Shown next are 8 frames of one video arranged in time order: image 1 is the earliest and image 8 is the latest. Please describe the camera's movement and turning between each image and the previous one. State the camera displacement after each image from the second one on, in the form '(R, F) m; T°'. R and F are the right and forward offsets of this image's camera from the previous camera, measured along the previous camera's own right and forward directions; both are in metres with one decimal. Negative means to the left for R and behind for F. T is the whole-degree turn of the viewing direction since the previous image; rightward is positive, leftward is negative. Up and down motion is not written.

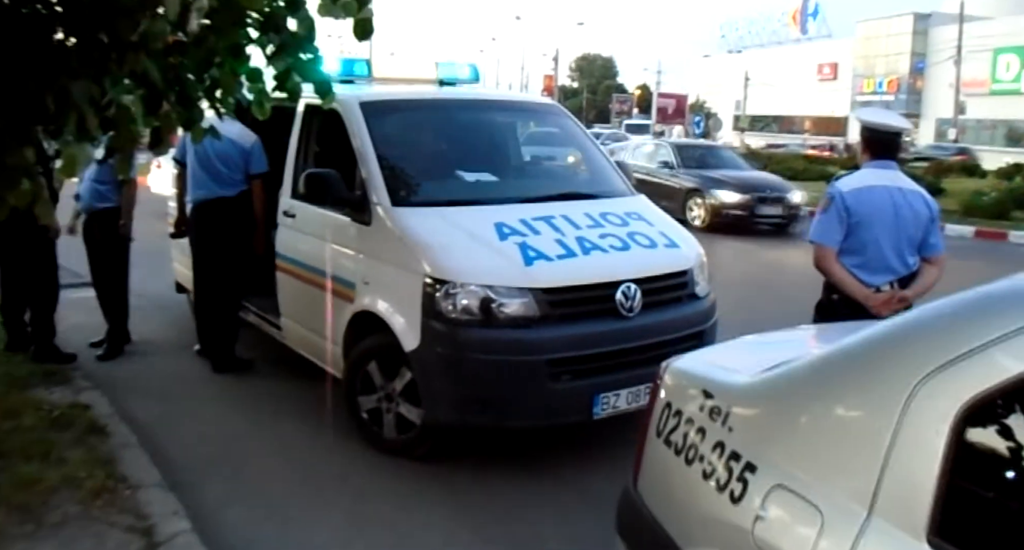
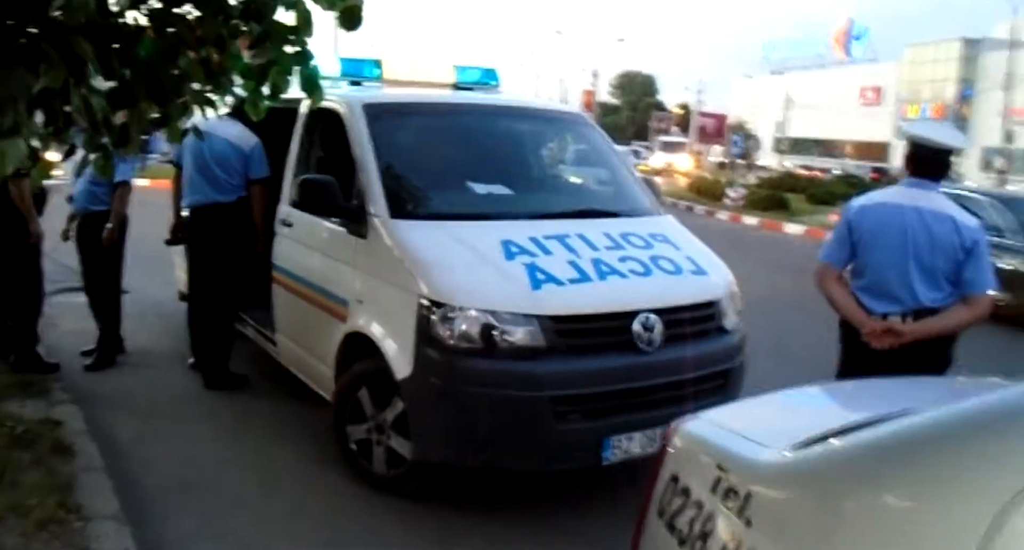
(+0.1, +0.4) m; -2°
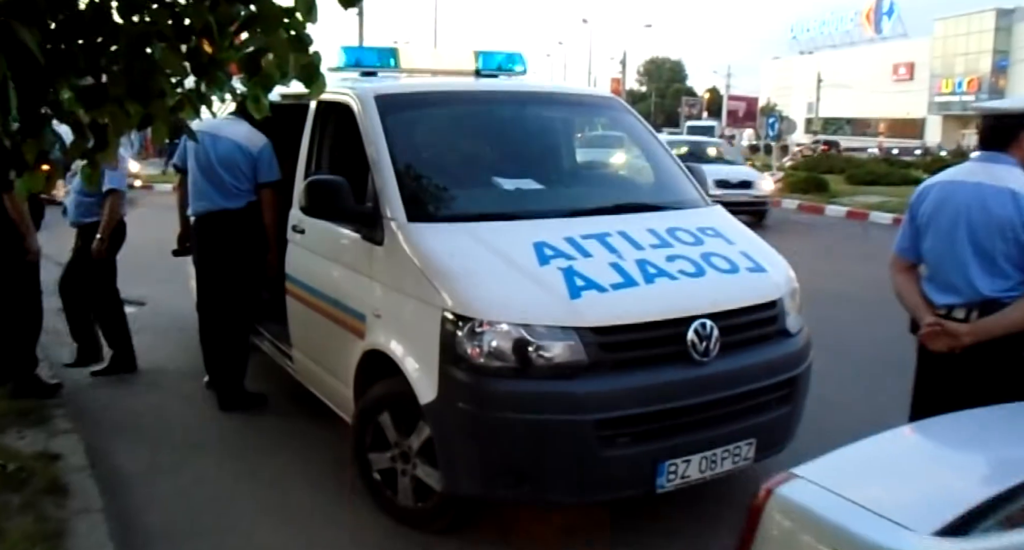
(0.0, +0.5) m; -2°
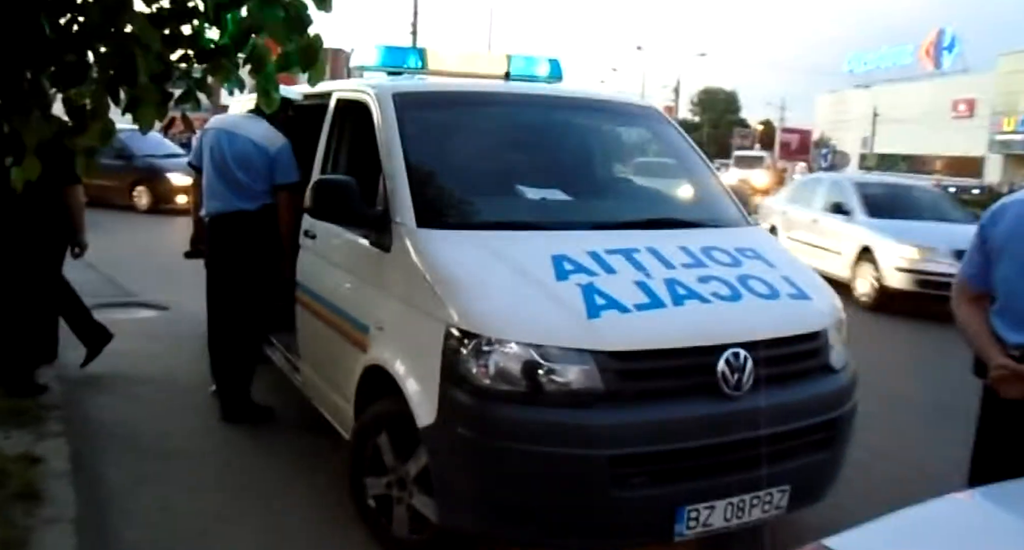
(+0.1, +0.3) m; -3°
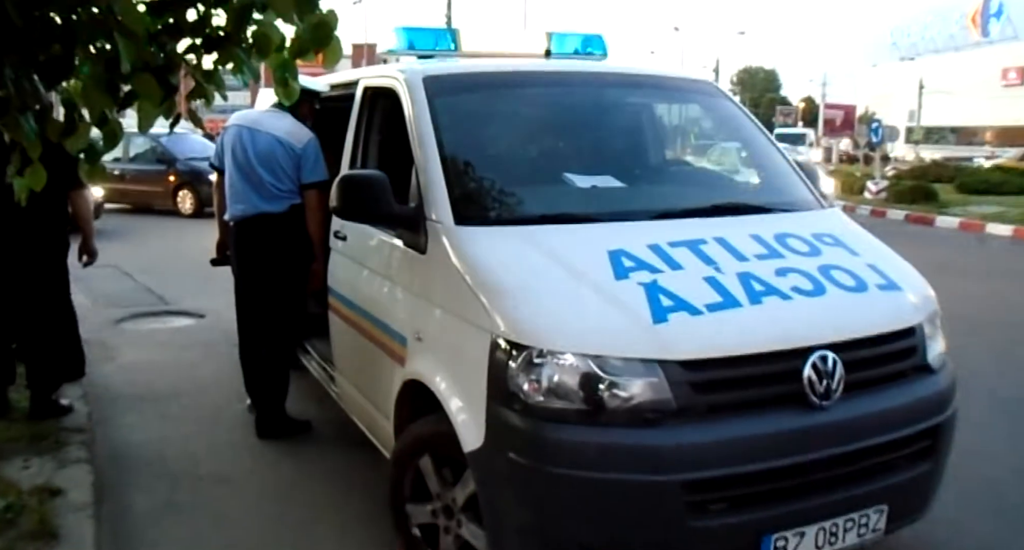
(0.0, +0.4) m; -3°
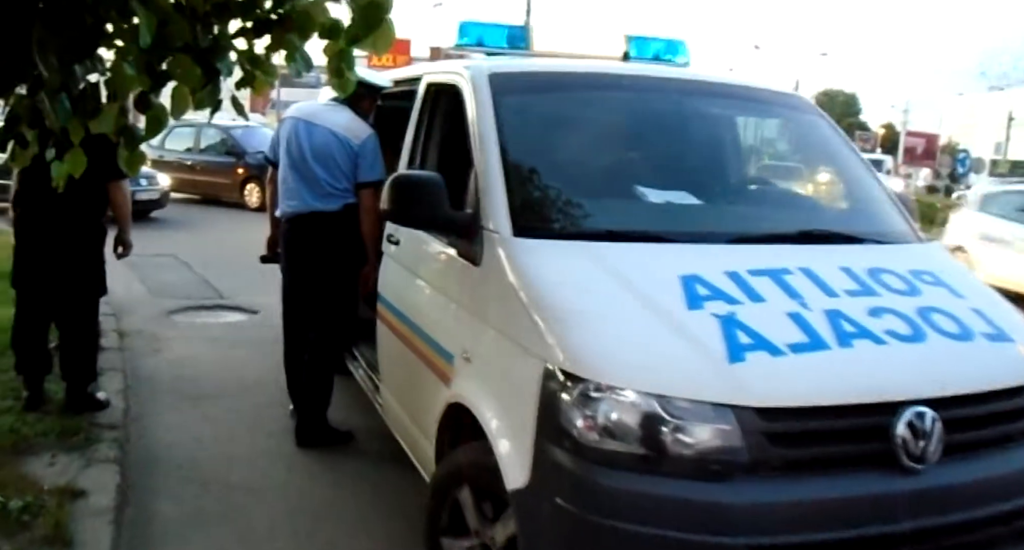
(0.0, +0.3) m; -4°
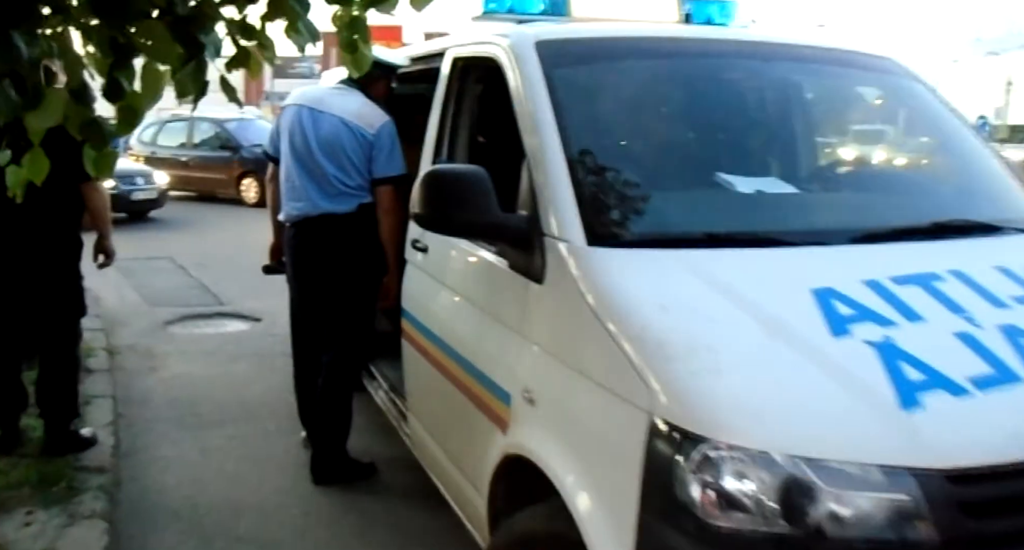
(-0.2, +0.6) m; 0°
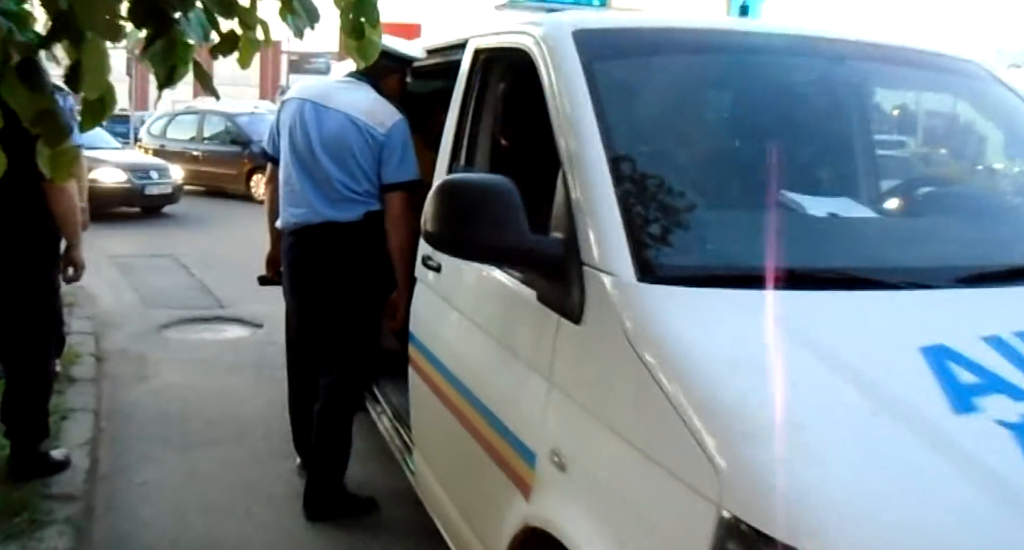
(0.0, +0.4) m; -1°
